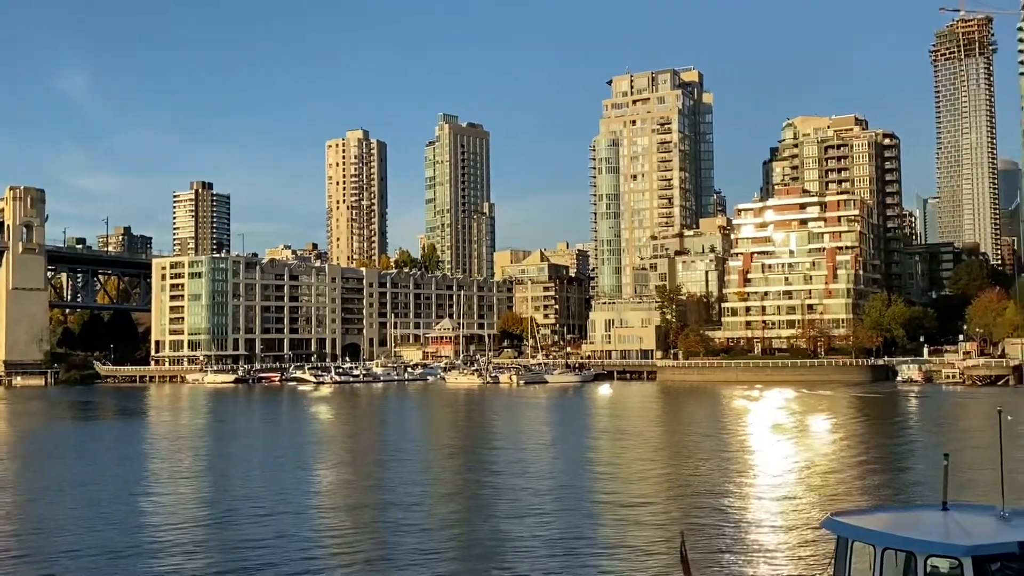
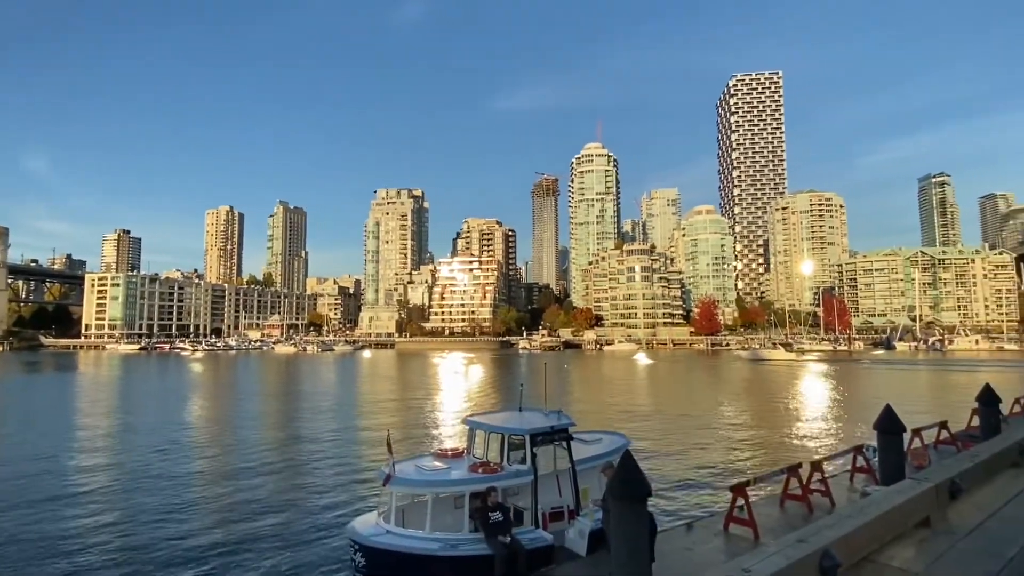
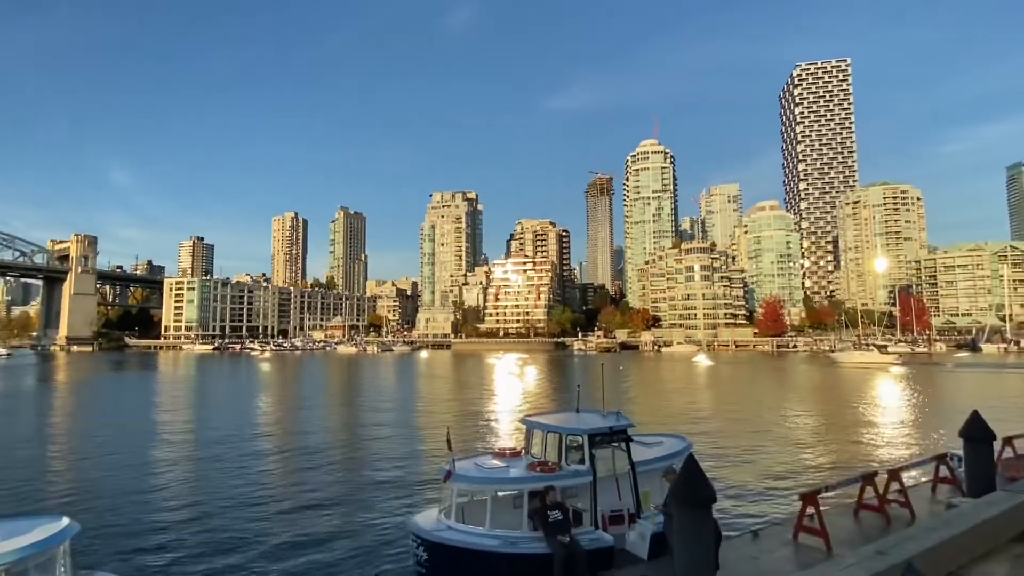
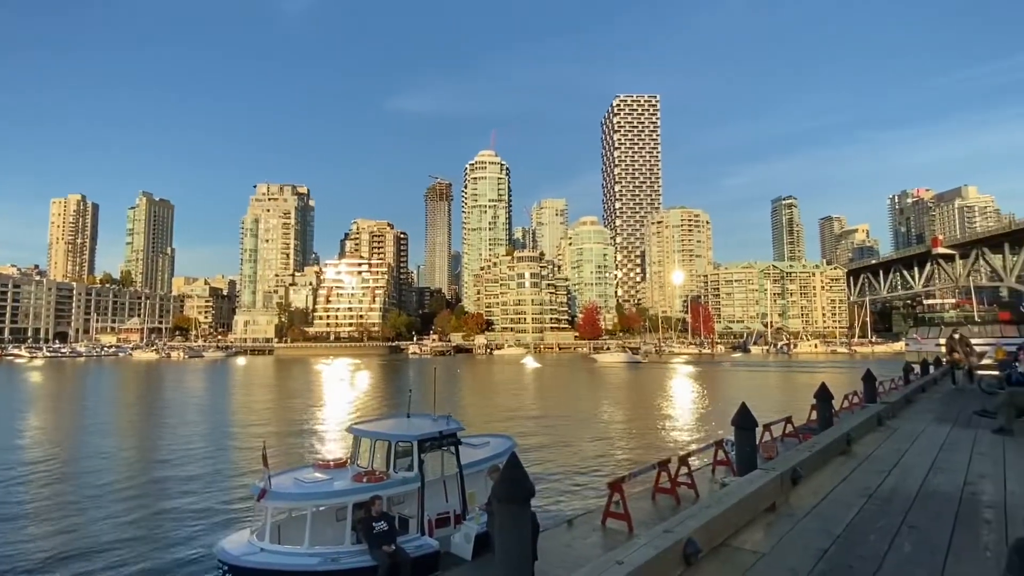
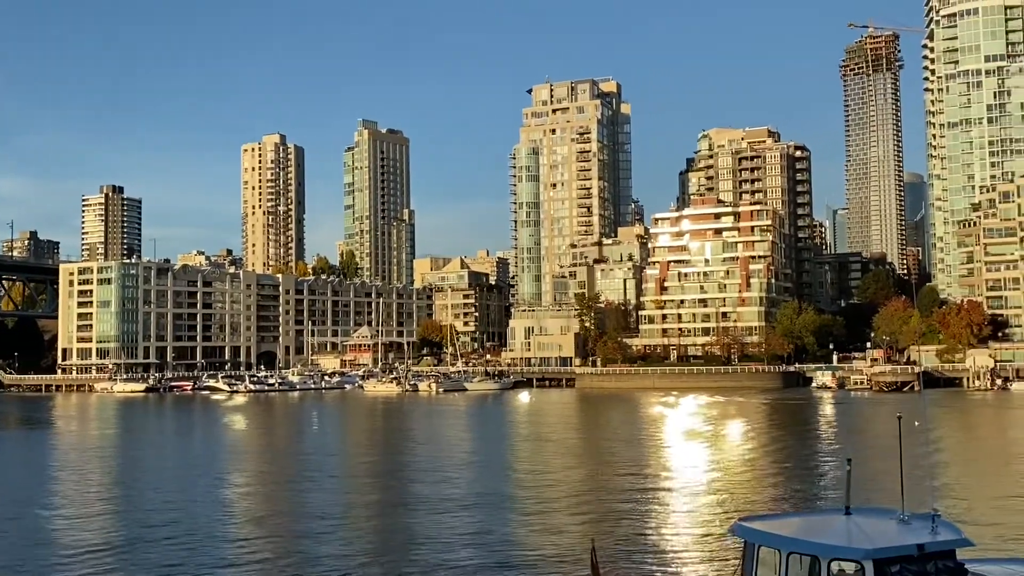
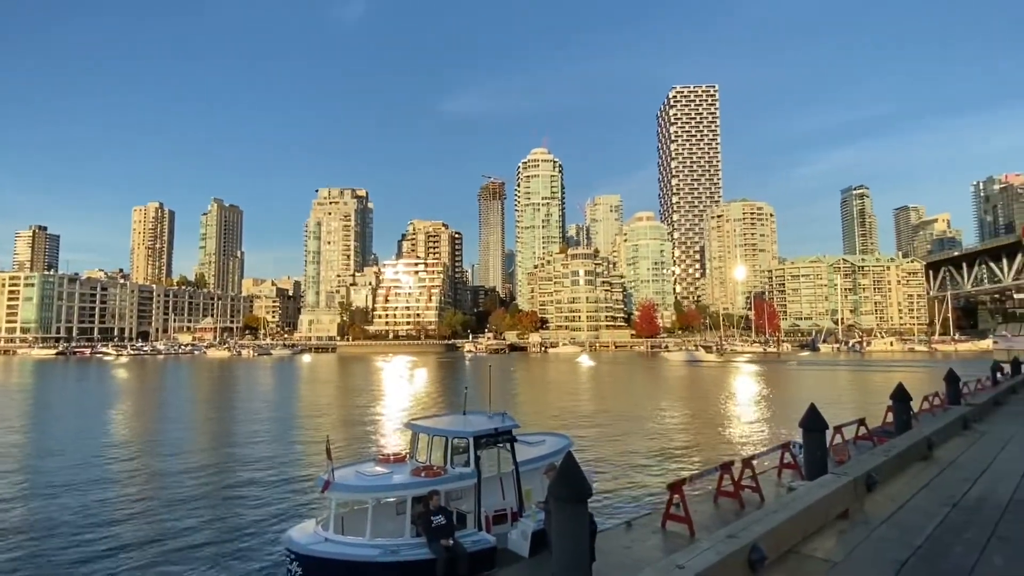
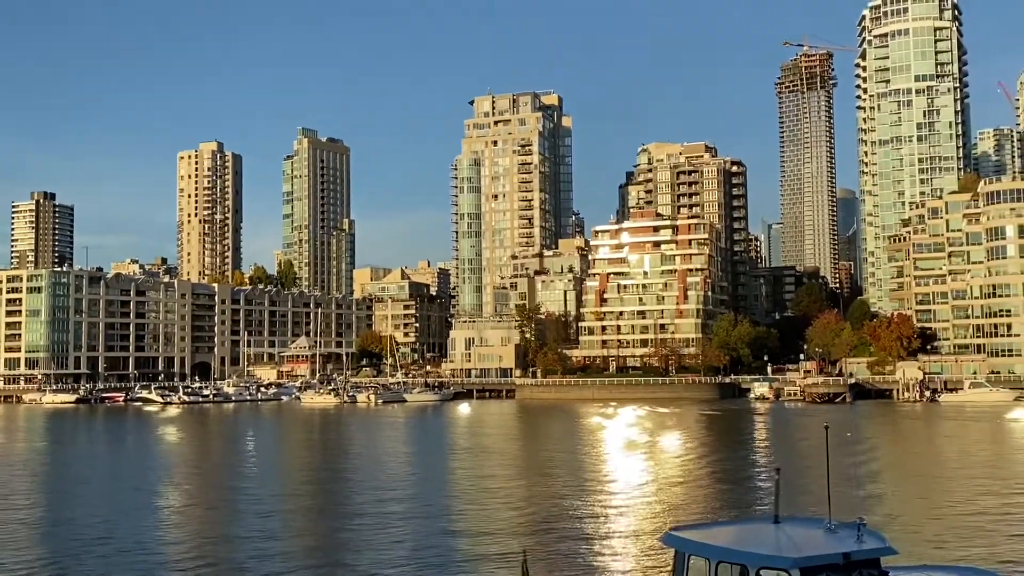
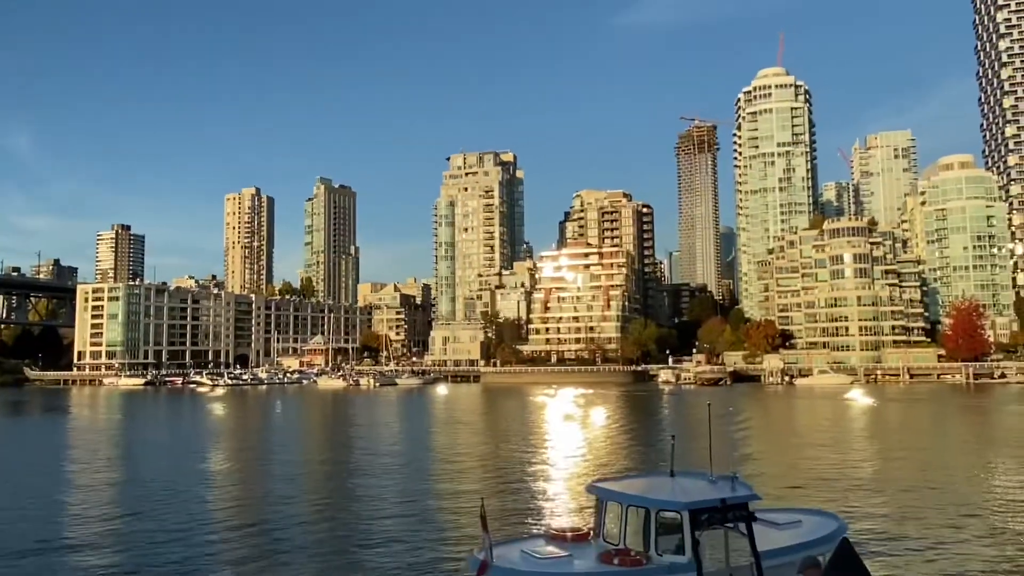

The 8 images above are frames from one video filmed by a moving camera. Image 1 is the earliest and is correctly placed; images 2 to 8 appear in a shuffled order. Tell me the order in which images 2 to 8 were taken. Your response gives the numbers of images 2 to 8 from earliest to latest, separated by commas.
5, 7, 8, 3, 2, 6, 4
